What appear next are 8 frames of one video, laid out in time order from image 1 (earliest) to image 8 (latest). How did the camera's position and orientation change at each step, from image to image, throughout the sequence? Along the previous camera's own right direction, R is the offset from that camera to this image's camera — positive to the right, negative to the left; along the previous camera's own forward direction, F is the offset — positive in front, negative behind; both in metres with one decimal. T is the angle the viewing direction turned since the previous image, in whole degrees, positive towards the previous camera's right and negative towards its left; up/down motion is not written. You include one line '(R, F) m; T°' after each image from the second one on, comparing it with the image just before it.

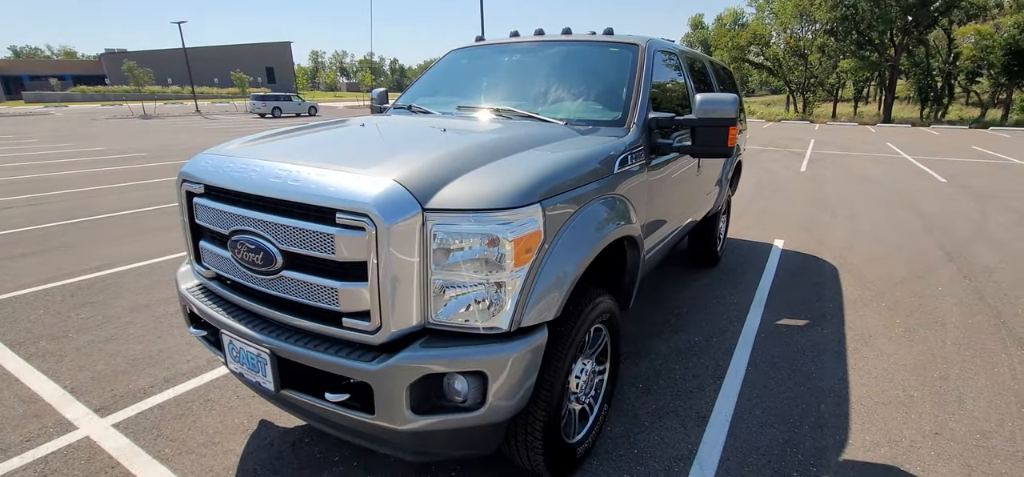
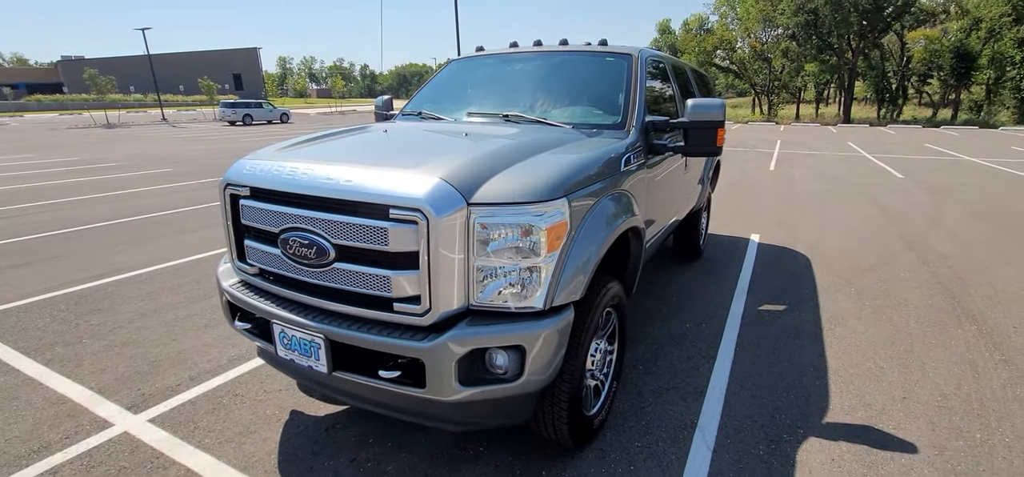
(-0.2, -0.2) m; +3°
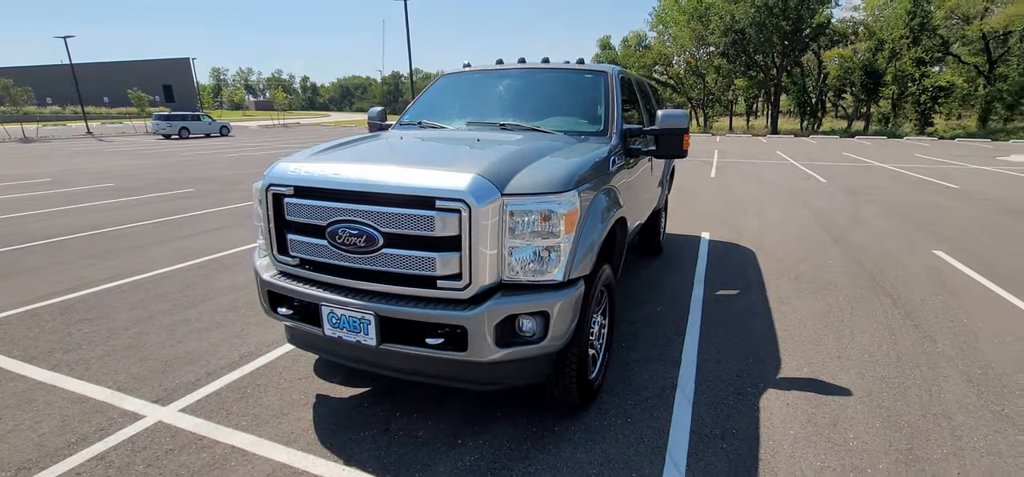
(-0.4, -0.4) m; +6°
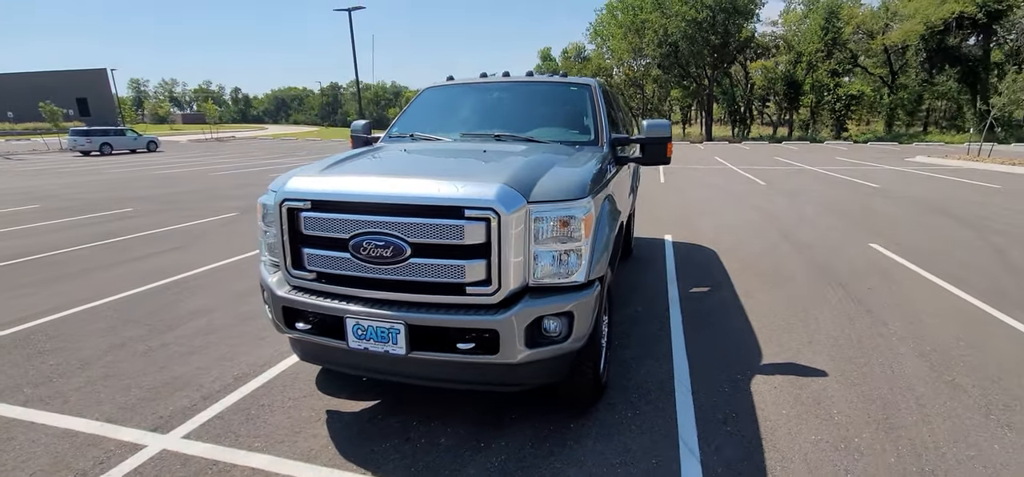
(-0.4, -0.1) m; +6°
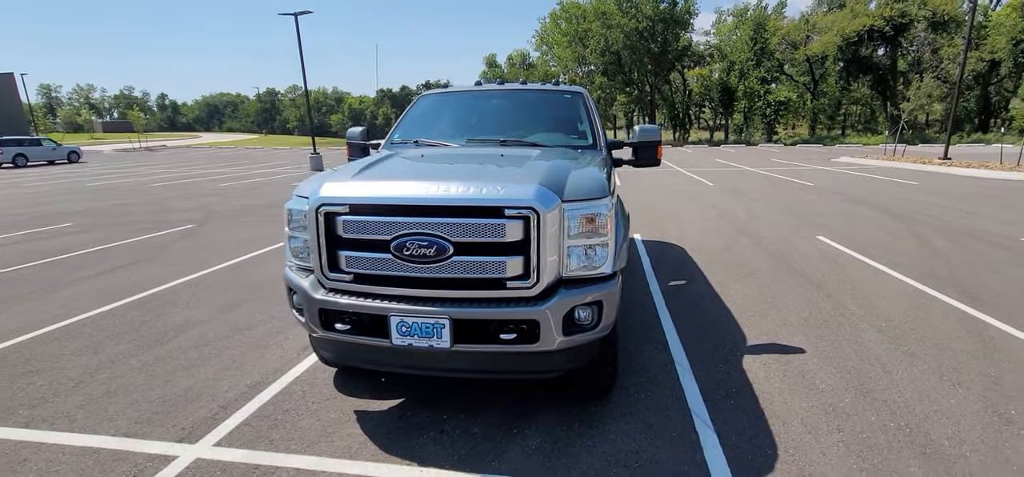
(-0.5, -0.2) m; +6°
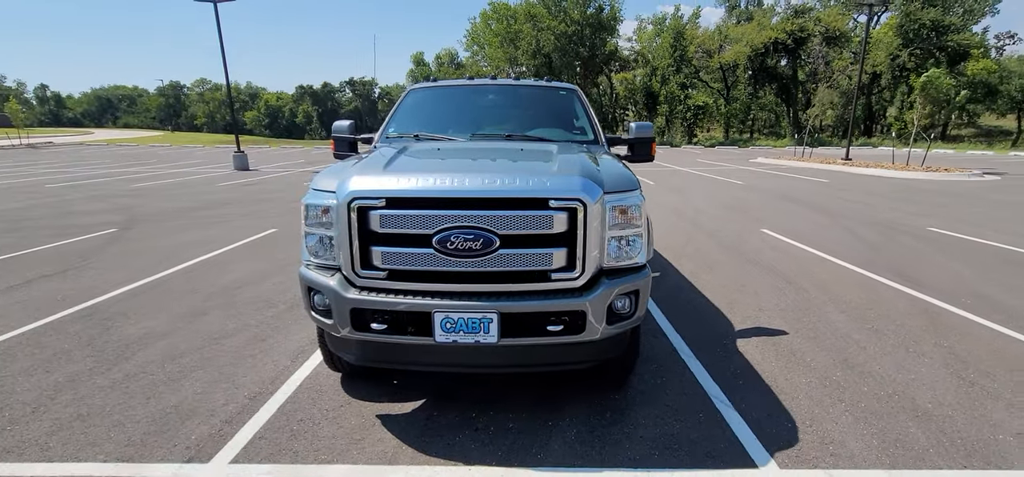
(-0.6, +0.1) m; +8°
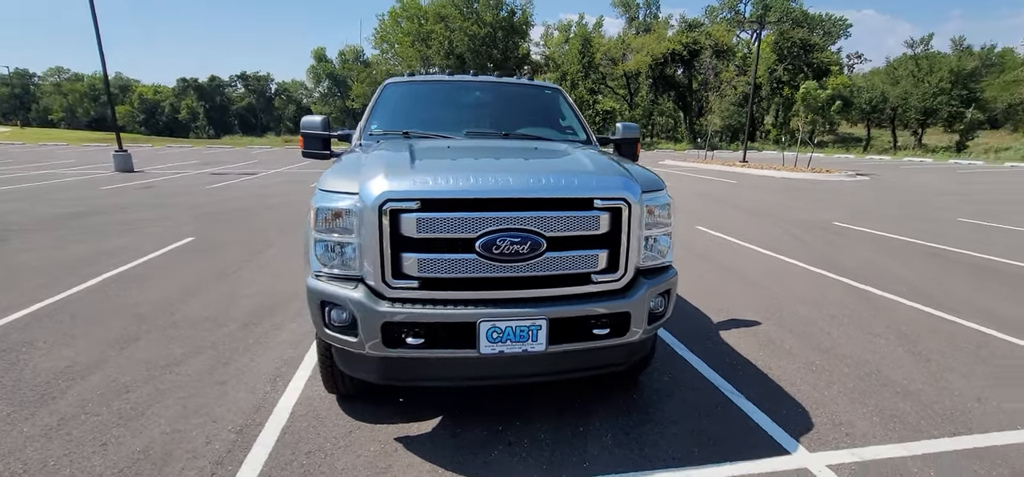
(-0.7, +0.2) m; +10°
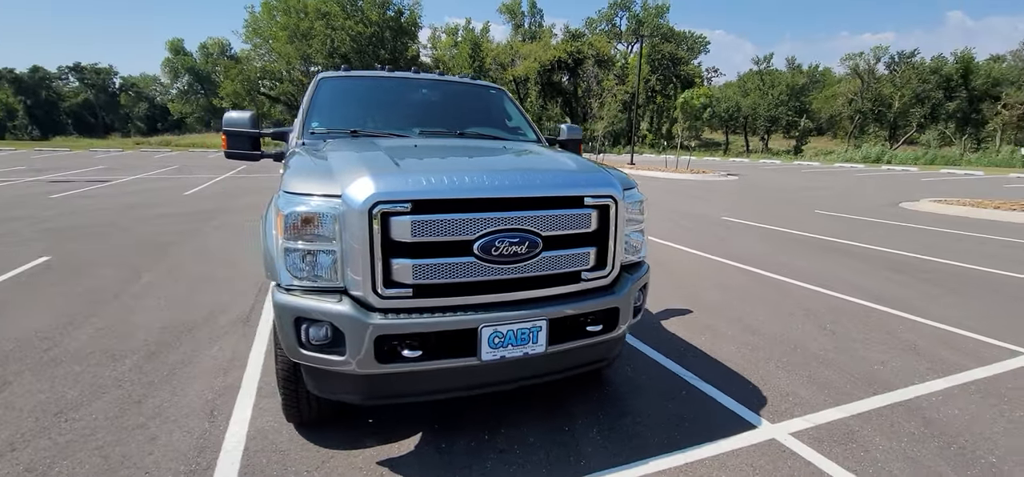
(-0.5, +0.1) m; +12°
